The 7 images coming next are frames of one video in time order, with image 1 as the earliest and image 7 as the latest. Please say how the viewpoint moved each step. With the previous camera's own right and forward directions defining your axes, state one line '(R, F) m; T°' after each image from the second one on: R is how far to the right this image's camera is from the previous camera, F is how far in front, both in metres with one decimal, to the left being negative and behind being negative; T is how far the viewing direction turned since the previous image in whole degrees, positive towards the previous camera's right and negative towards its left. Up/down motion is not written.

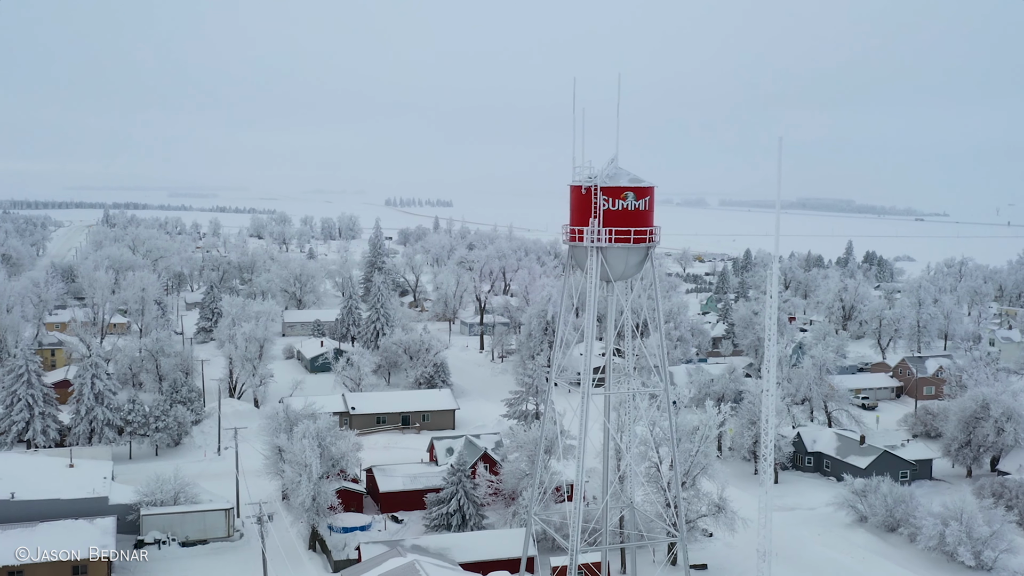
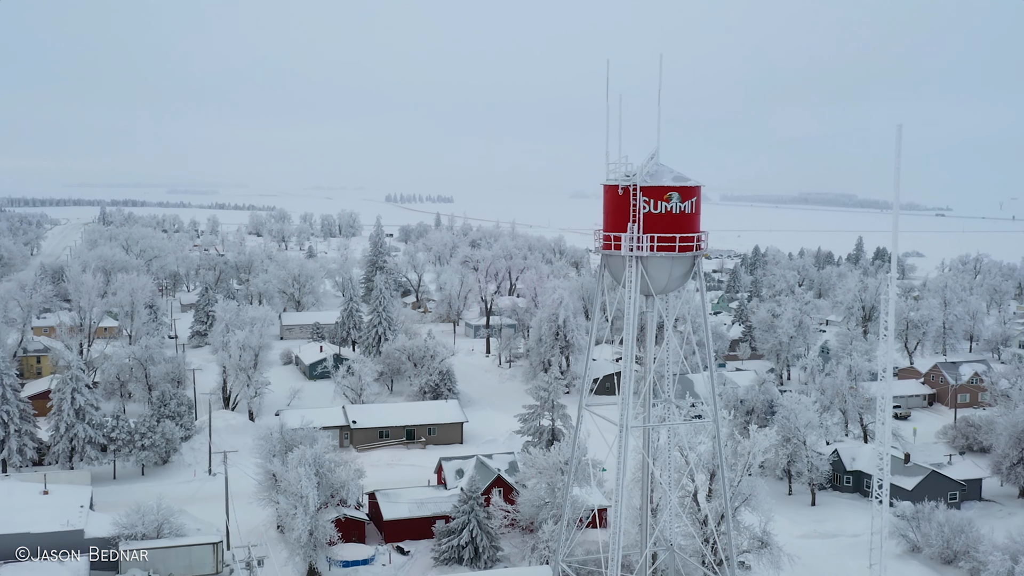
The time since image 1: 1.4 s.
(-0.7, +3.8) m; 0°
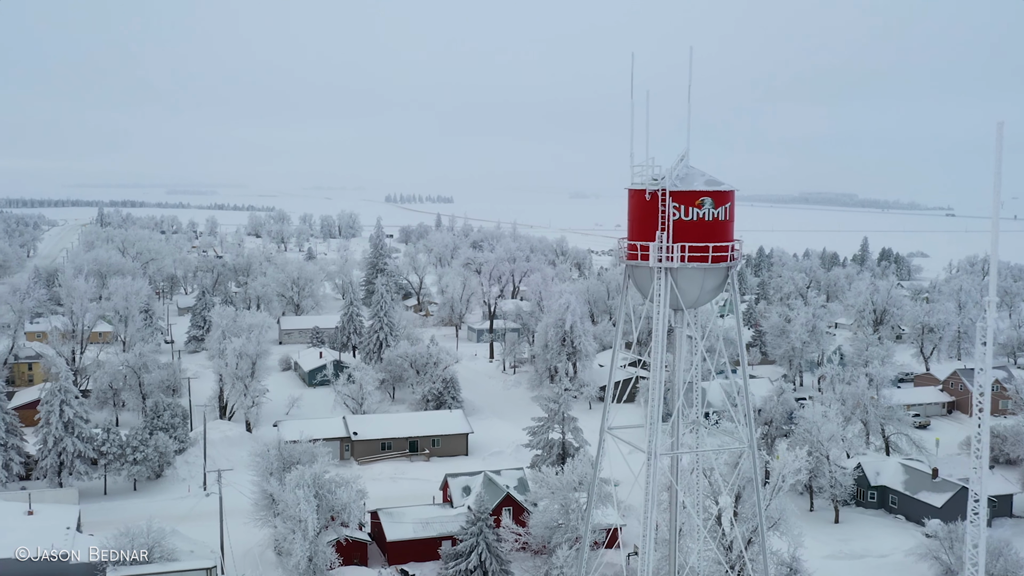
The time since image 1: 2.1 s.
(-0.5, +2.0) m; 0°
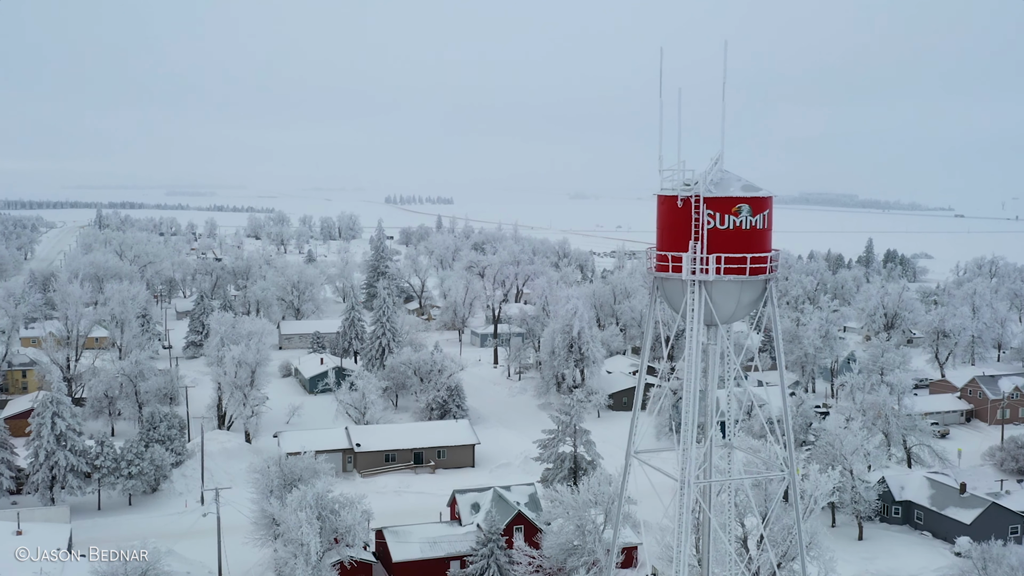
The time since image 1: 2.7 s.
(-0.5, +1.7) m; 0°
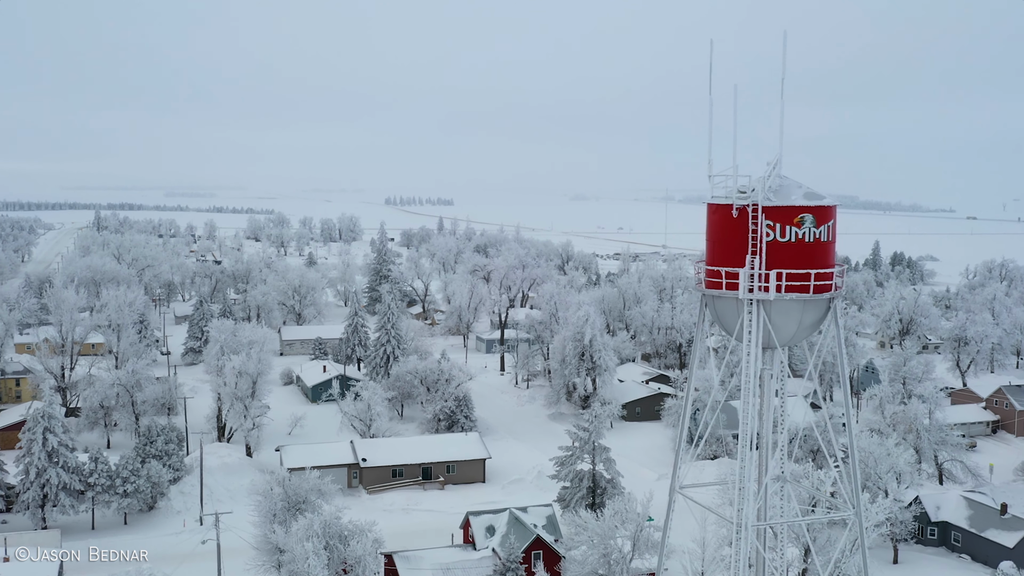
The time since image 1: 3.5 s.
(-0.8, +2.1) m; 0°
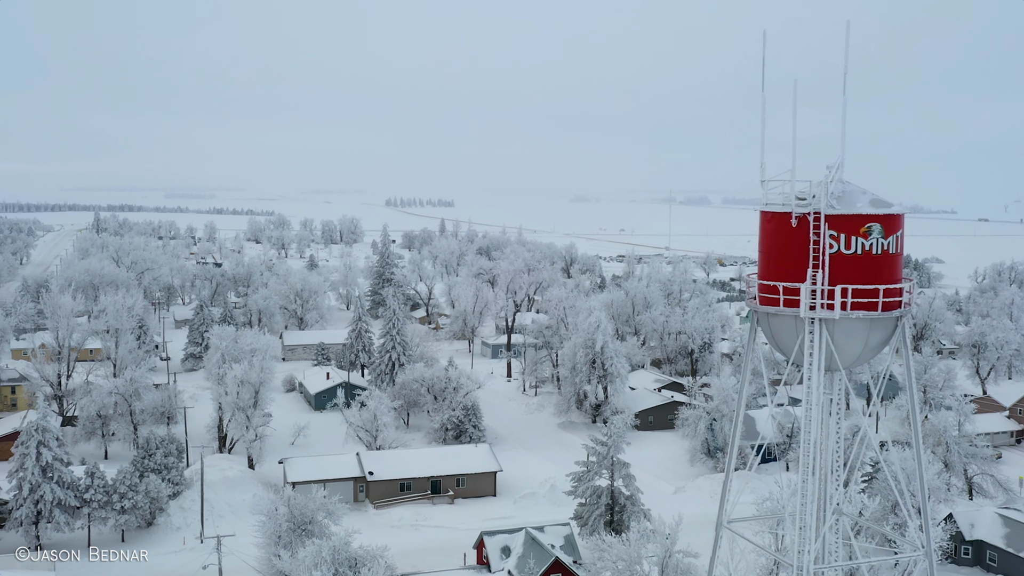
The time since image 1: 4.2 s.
(-0.7, +1.7) m; 0°
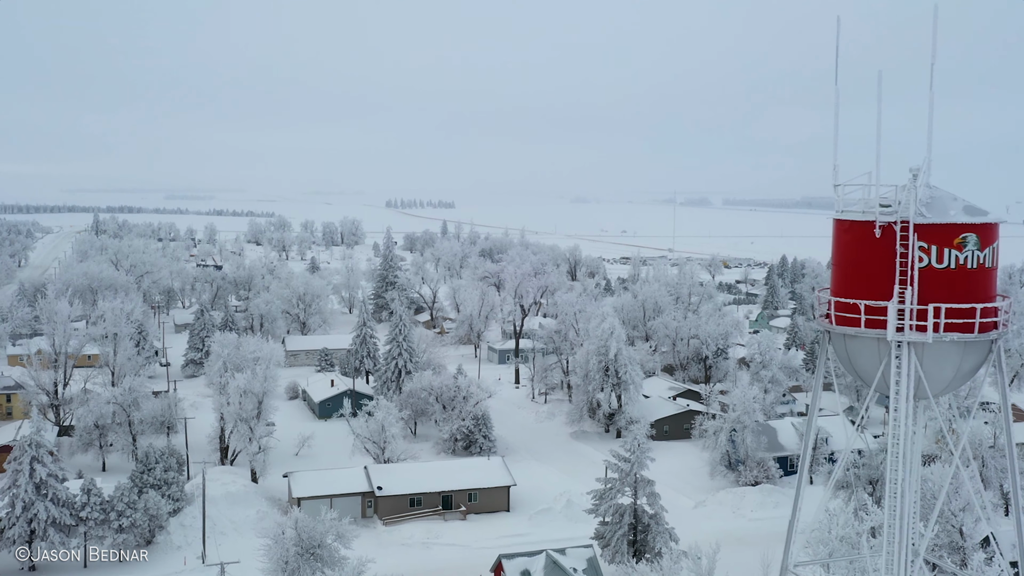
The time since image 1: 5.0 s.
(-0.8, +1.9) m; 0°
